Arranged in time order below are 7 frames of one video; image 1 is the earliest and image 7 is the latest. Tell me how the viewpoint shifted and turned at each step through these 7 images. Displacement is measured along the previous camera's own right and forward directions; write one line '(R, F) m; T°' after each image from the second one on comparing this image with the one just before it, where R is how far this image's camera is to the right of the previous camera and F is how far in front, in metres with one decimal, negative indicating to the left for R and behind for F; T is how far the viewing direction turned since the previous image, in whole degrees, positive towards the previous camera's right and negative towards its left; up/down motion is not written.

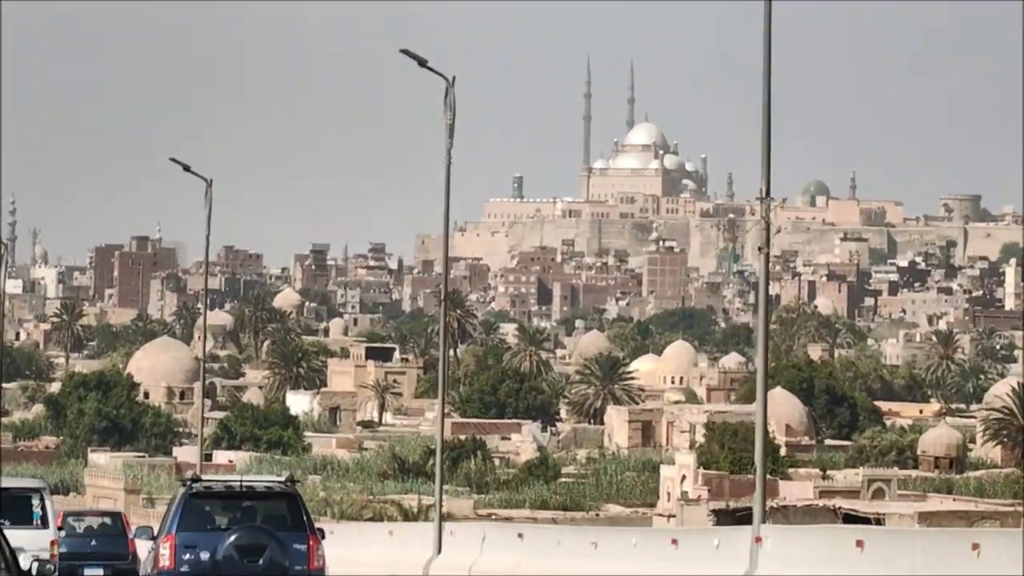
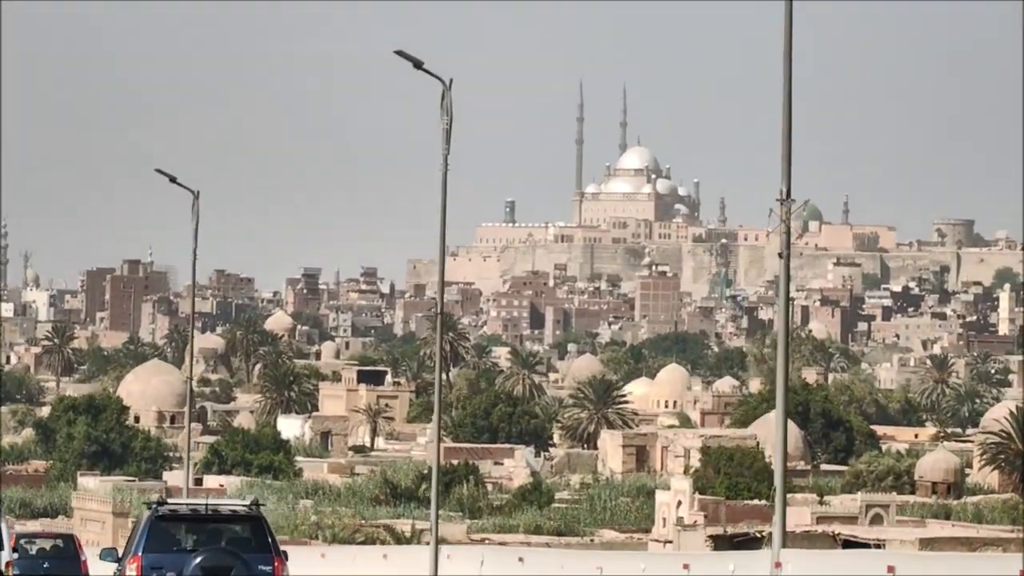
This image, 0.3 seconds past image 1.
(0.0, +0.6) m; 0°
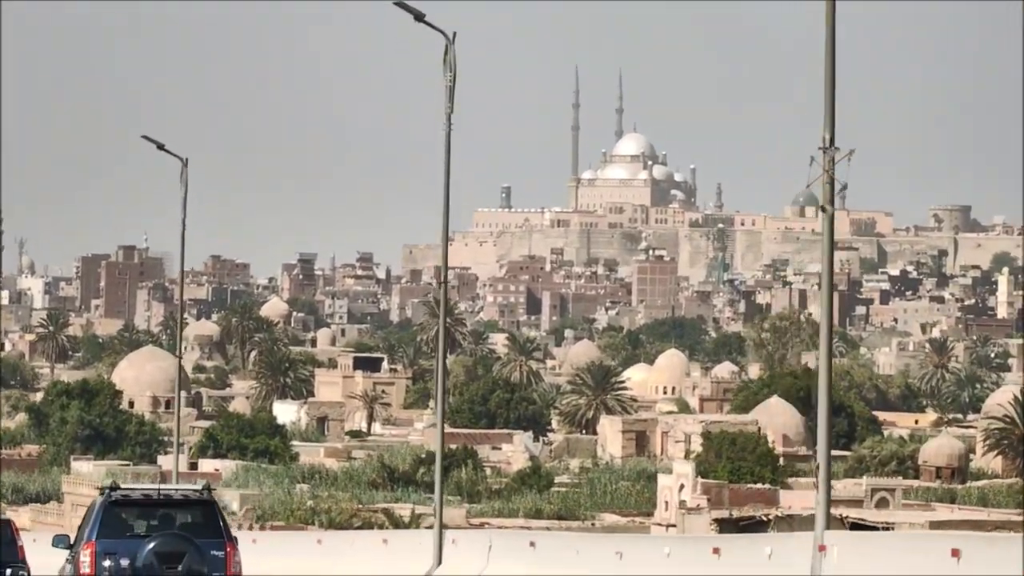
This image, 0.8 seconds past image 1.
(-0.1, +0.8) m; 0°
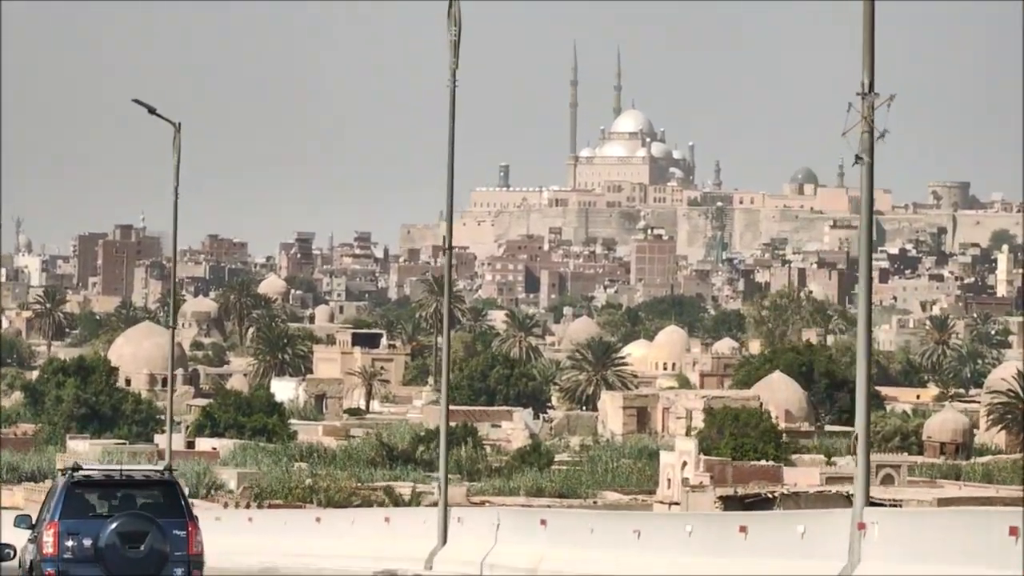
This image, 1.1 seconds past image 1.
(0.0, +0.6) m; 0°
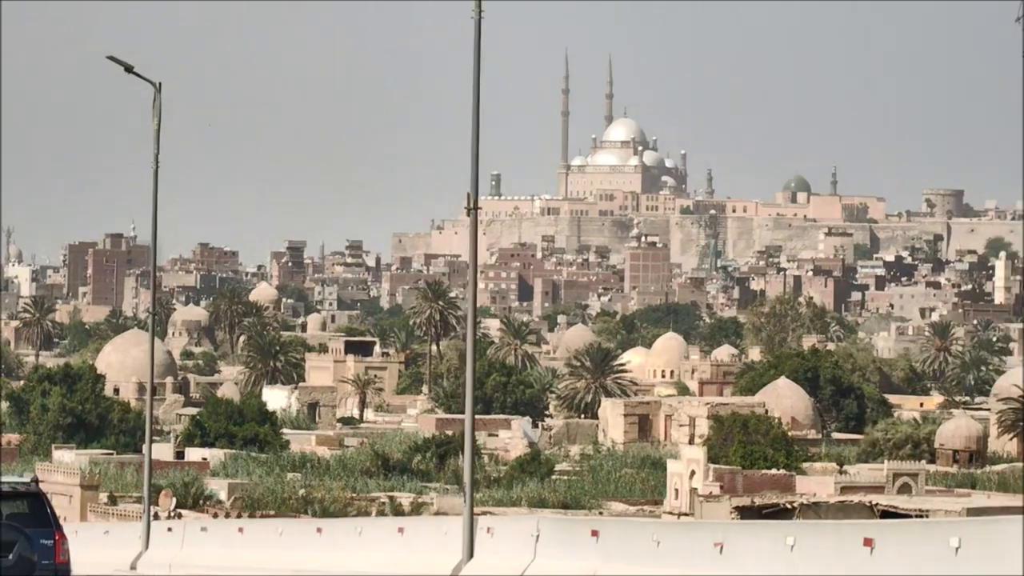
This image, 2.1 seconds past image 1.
(-0.2, +1.8) m; 0°
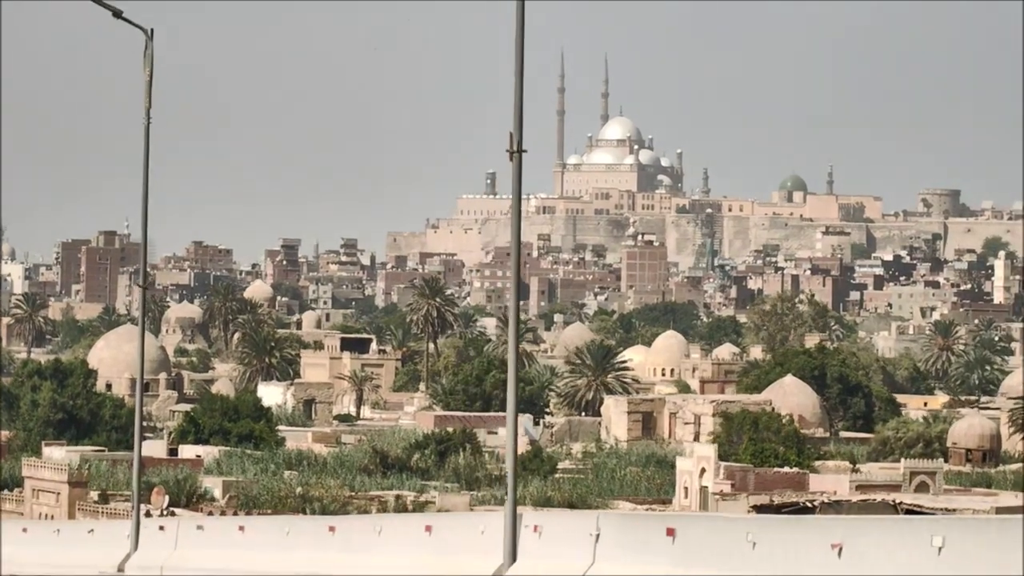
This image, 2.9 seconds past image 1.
(-0.2, +1.4) m; 0°
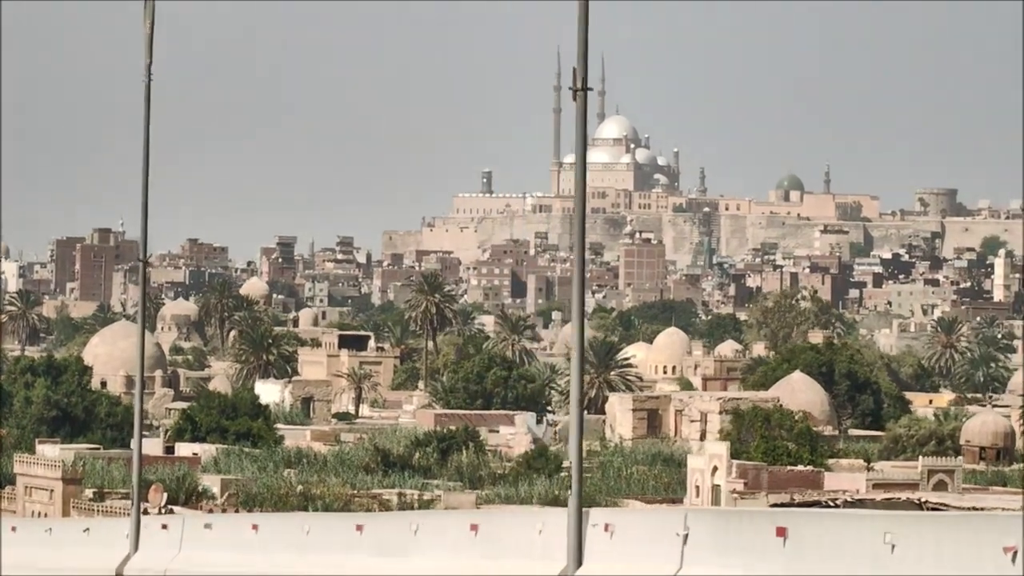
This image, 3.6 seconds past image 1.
(-0.2, +1.2) m; 0°
